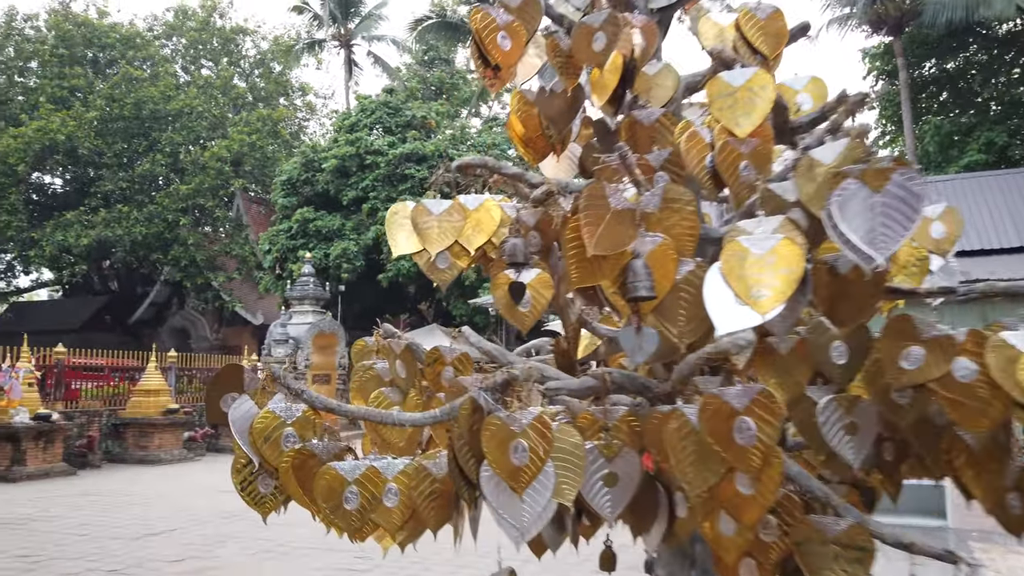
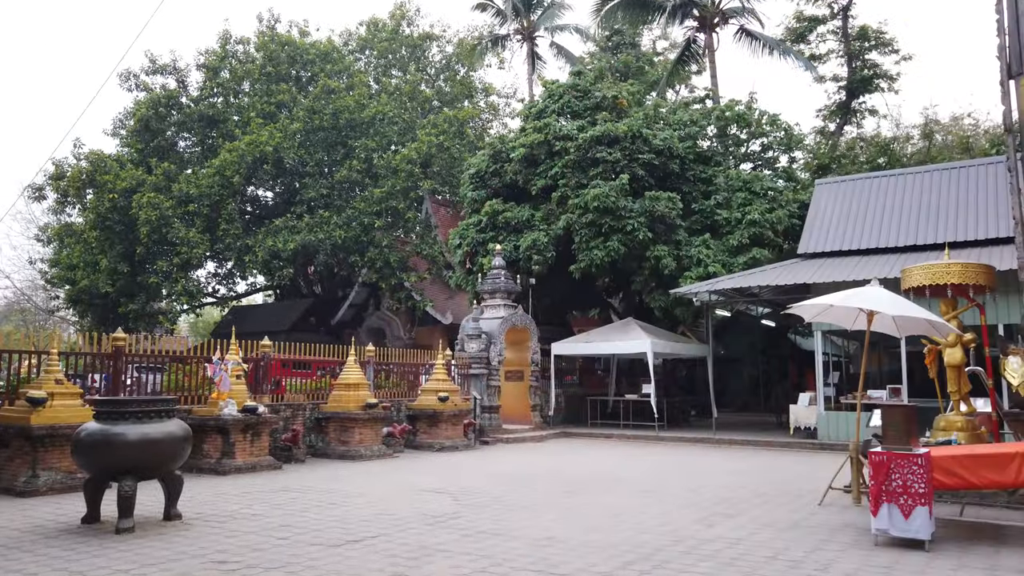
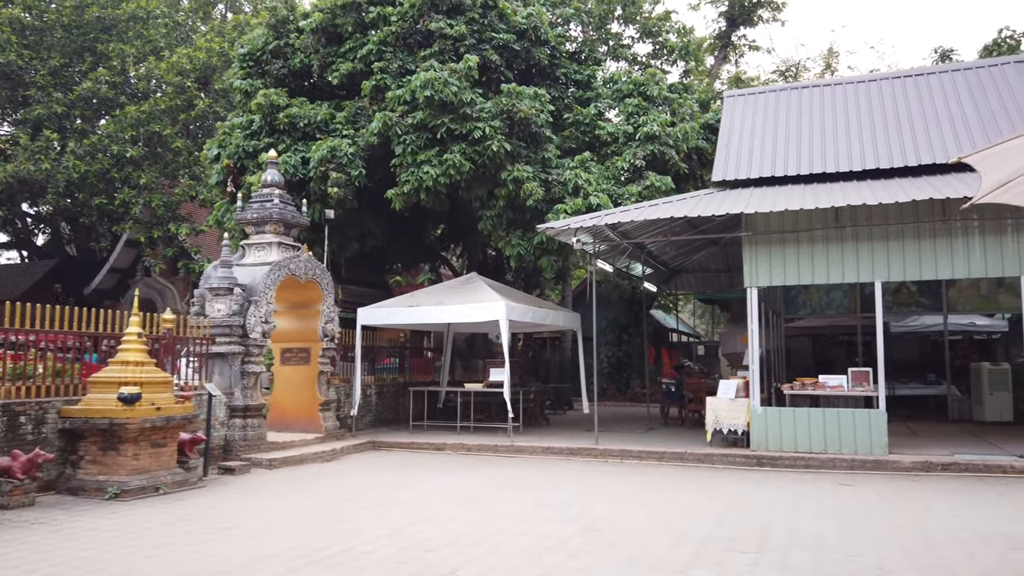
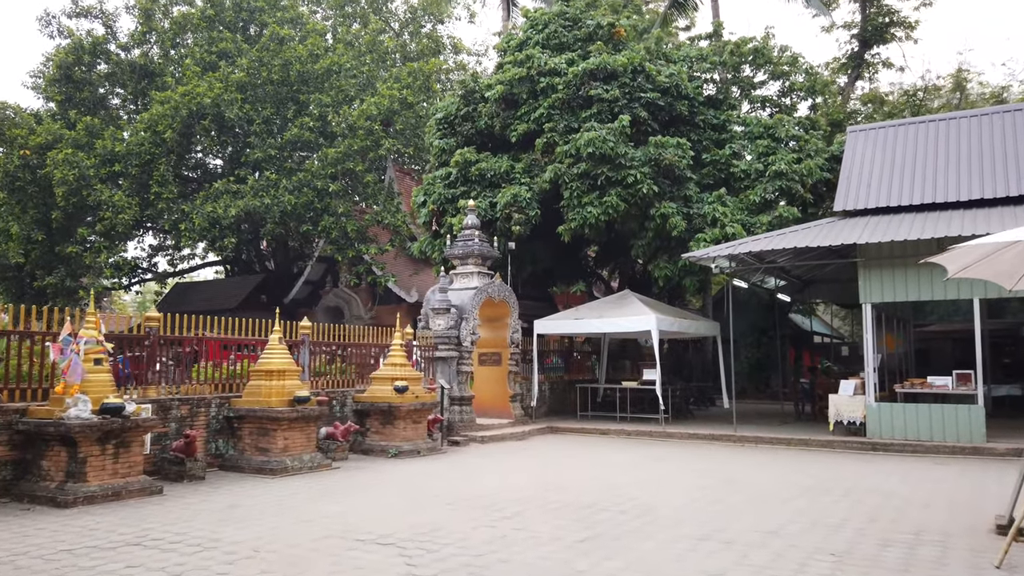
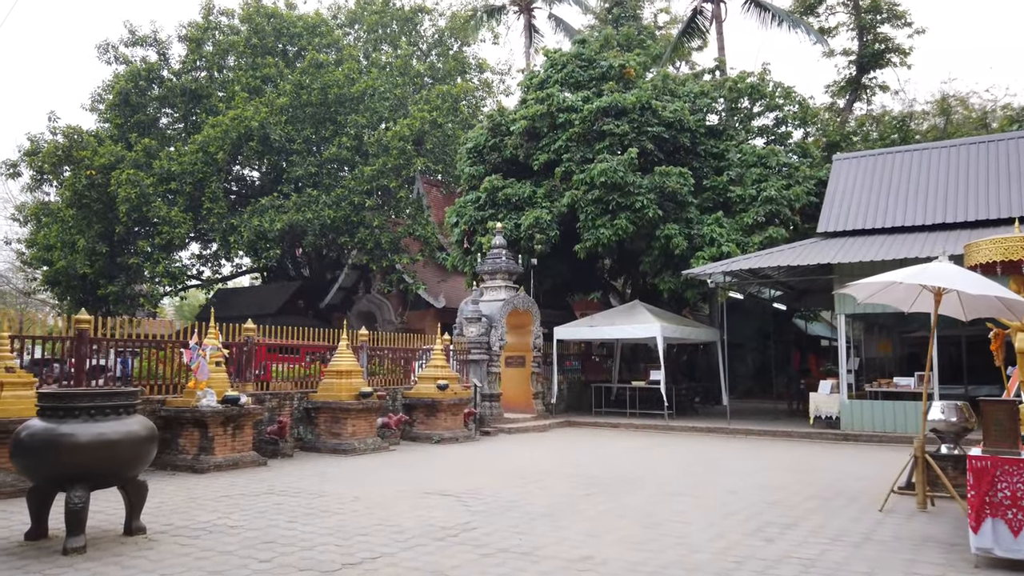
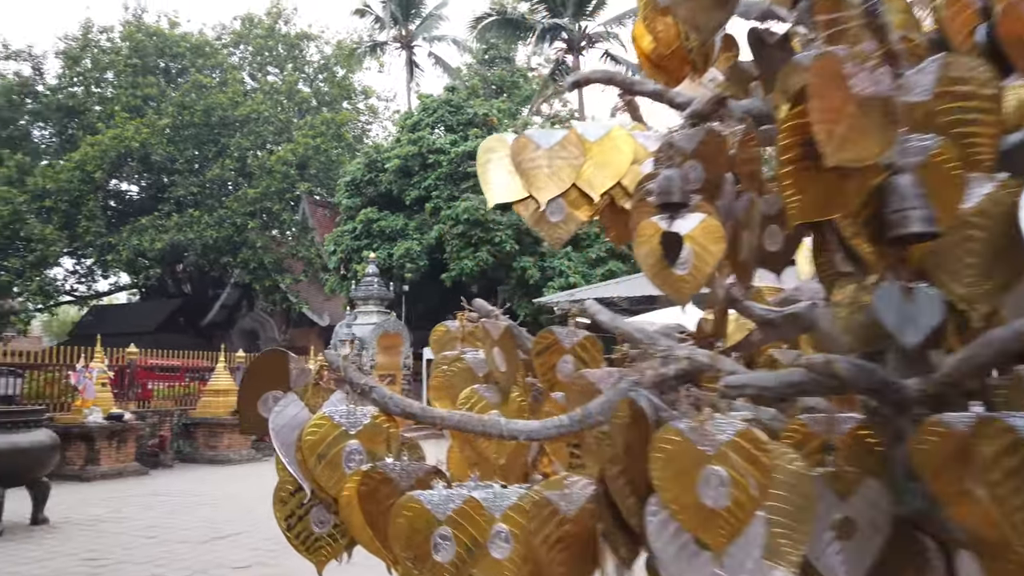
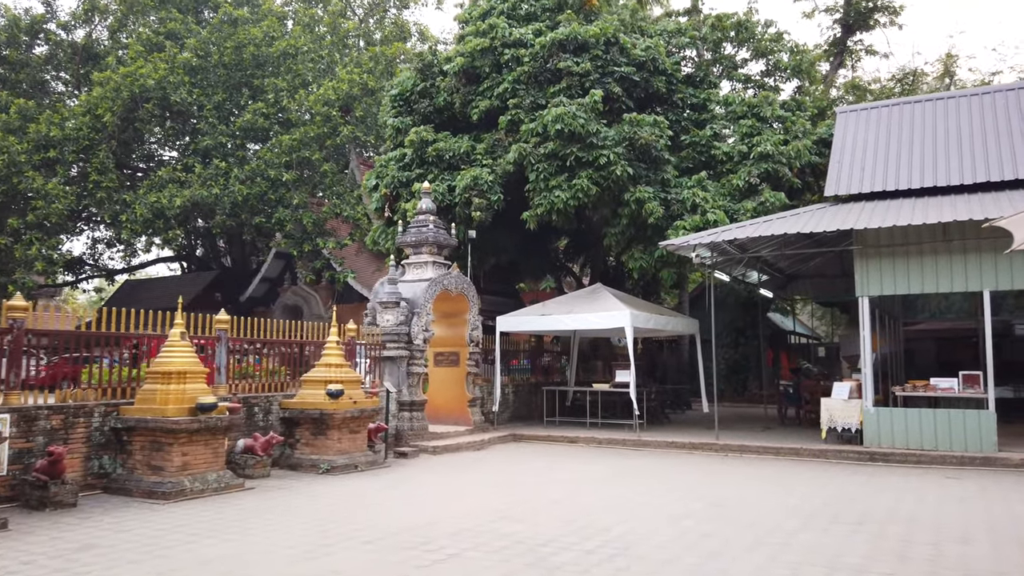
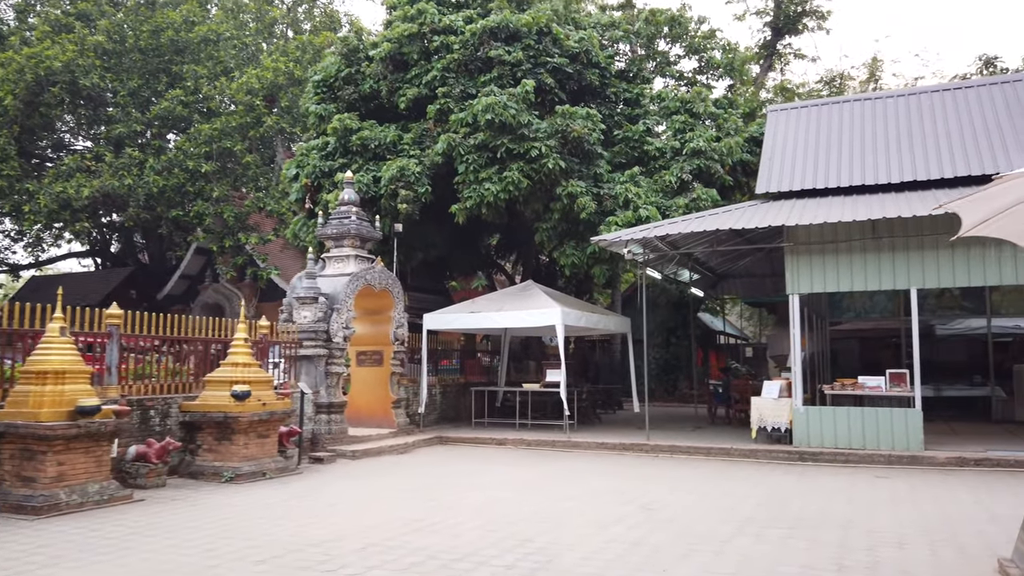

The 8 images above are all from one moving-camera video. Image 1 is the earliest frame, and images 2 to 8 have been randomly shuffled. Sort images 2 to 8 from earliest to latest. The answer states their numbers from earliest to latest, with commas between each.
6, 2, 5, 4, 7, 8, 3
